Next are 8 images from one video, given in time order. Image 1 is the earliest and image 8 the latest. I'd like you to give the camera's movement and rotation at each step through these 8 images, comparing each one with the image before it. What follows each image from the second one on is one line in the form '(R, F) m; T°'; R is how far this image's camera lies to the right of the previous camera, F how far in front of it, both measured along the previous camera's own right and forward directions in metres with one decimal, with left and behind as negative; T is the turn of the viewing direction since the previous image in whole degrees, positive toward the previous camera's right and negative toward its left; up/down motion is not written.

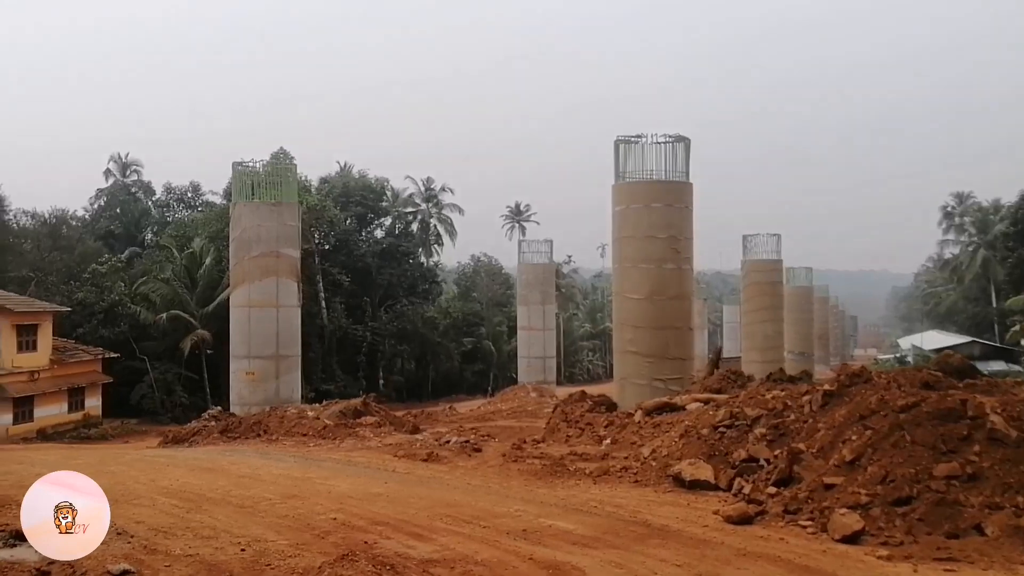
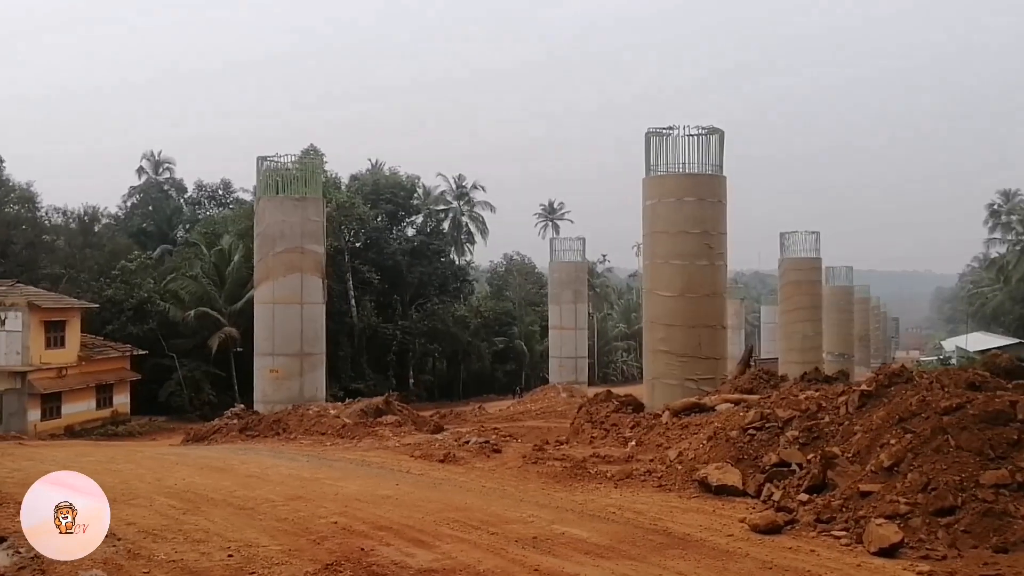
(+0.1, +0.4) m; -2°
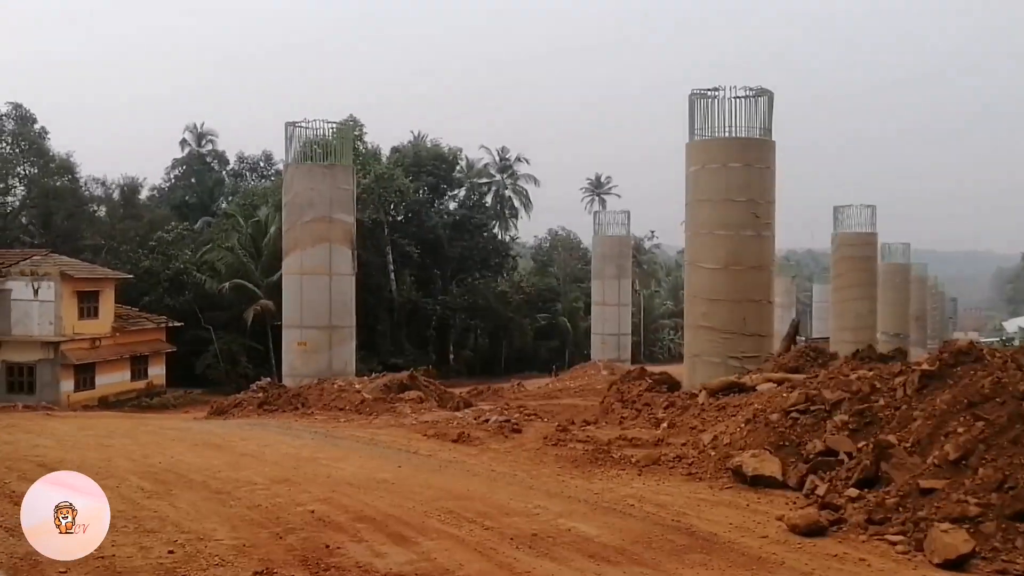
(+0.3, +0.8) m; -3°
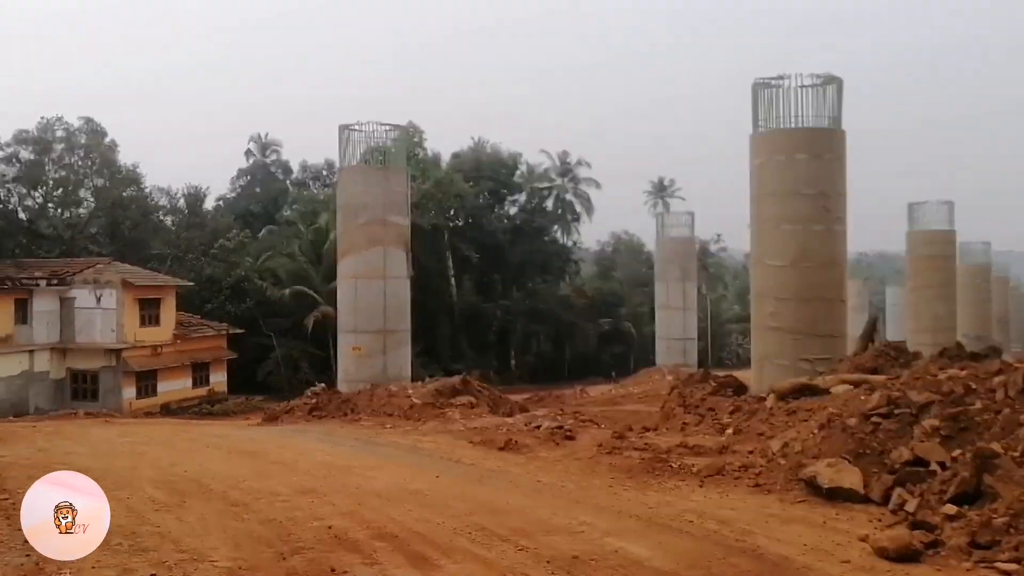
(+0.1, +0.6) m; -4°
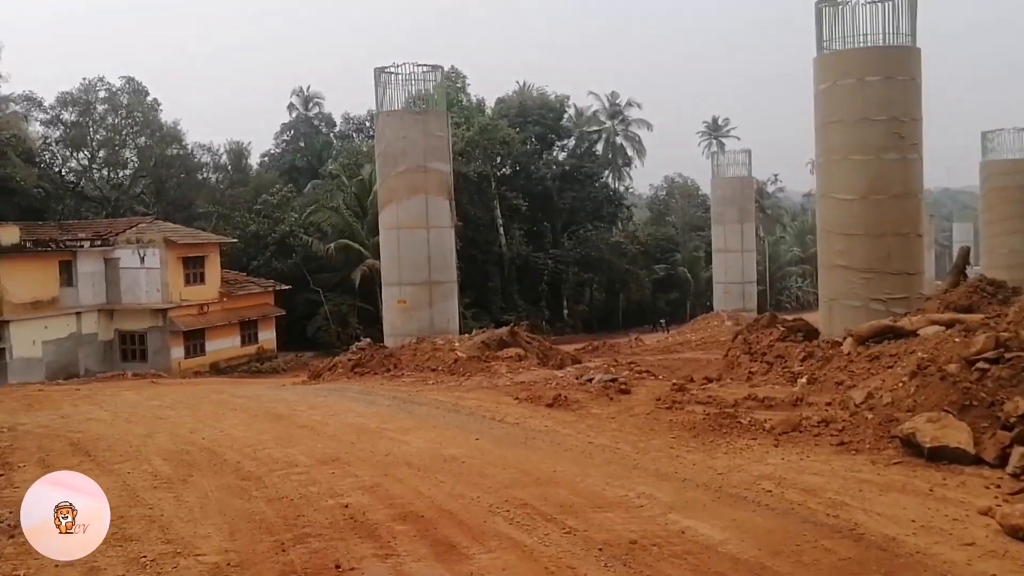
(+0.1, +0.8) m; -3°
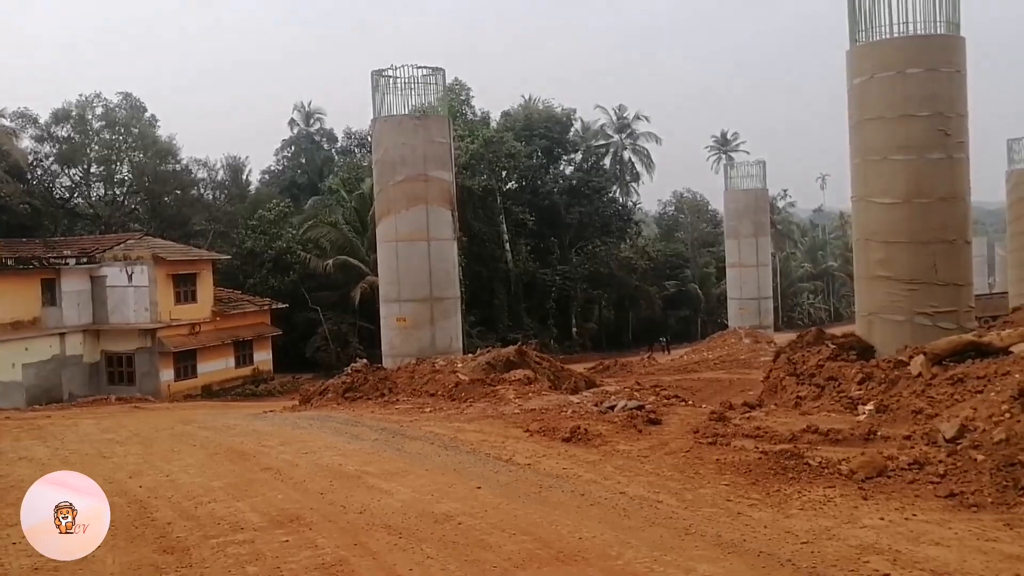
(0.0, +1.2) m; 0°
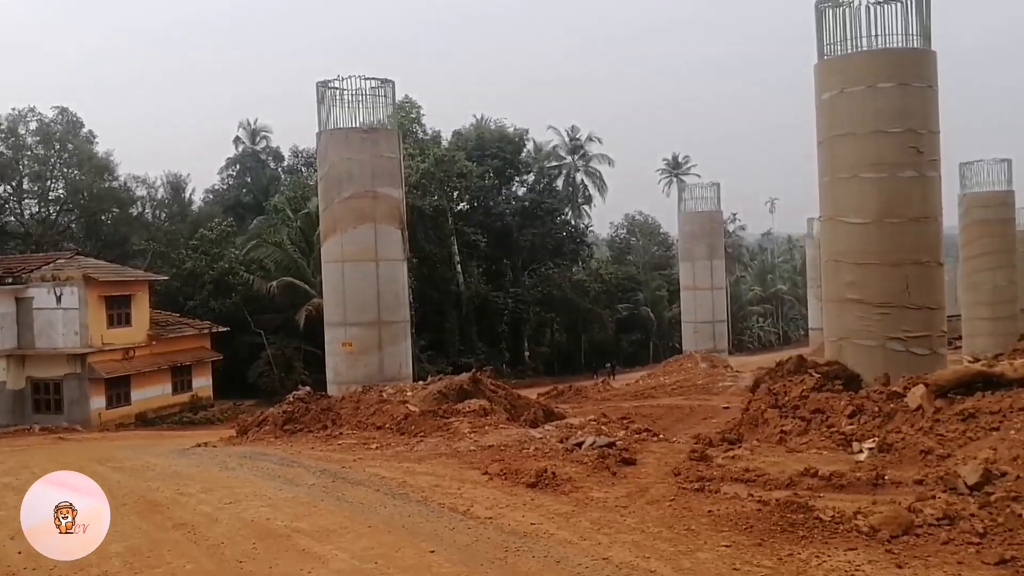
(0.0, +0.8) m; +3°
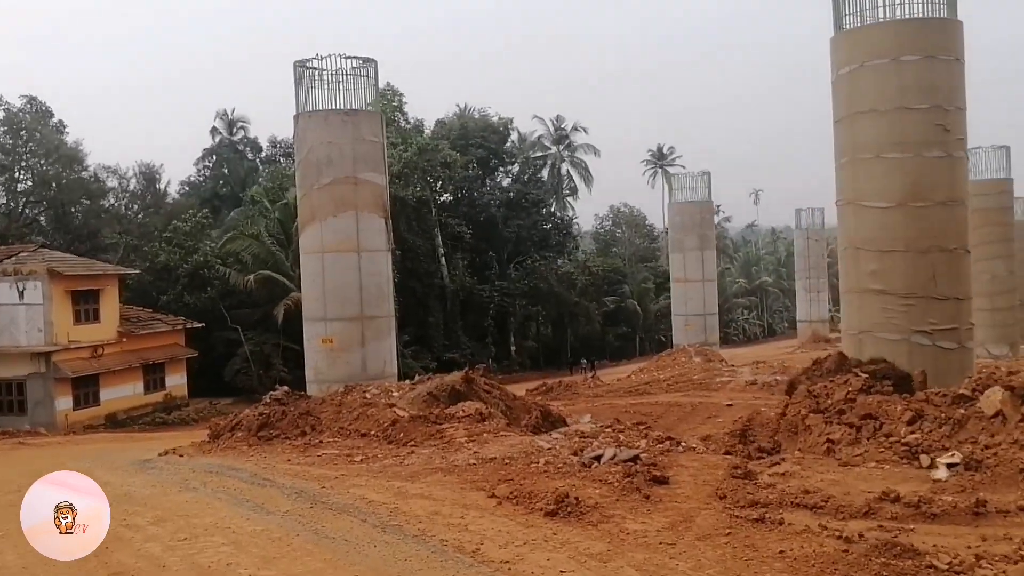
(-0.2, +0.9) m; +1°
